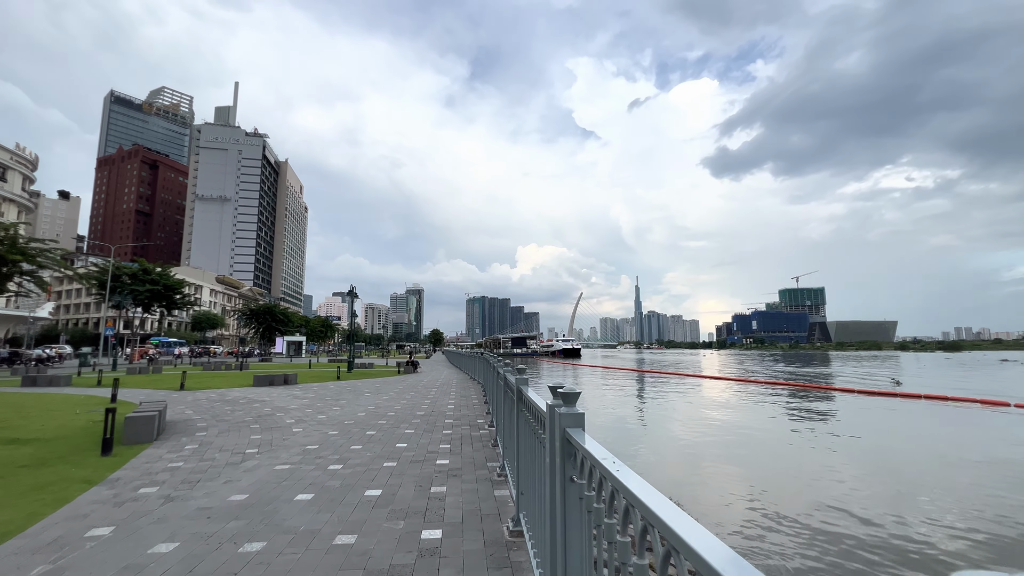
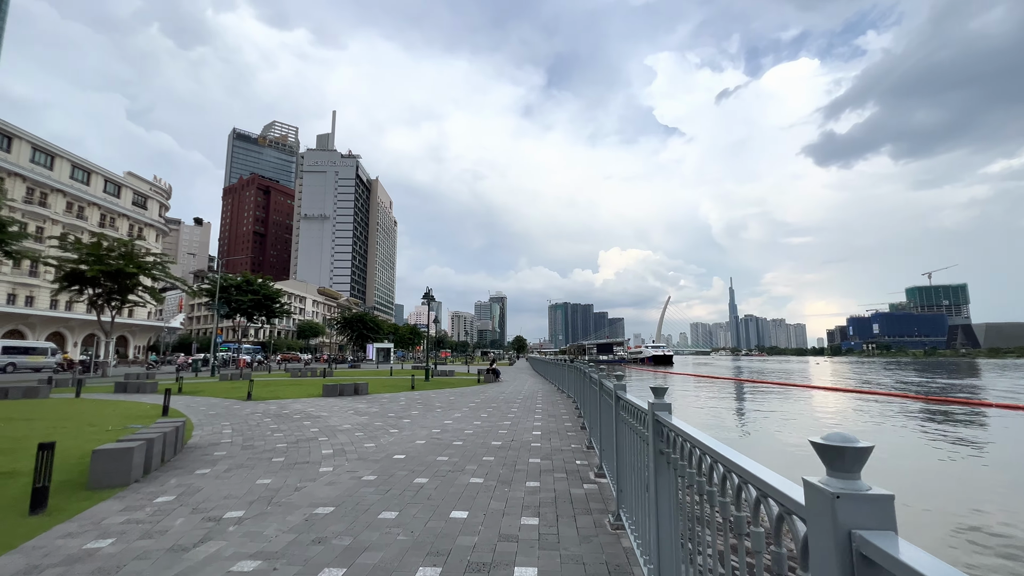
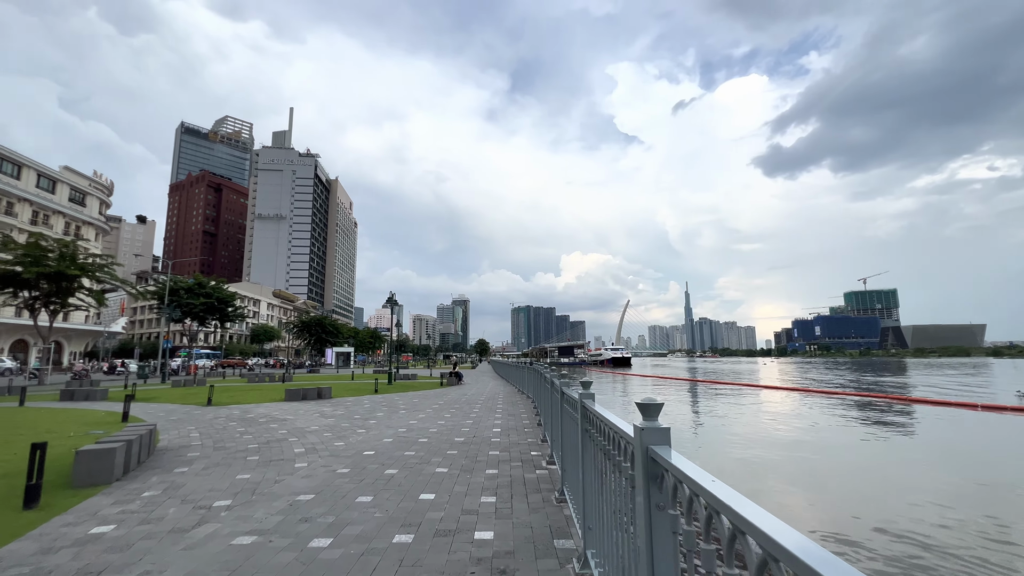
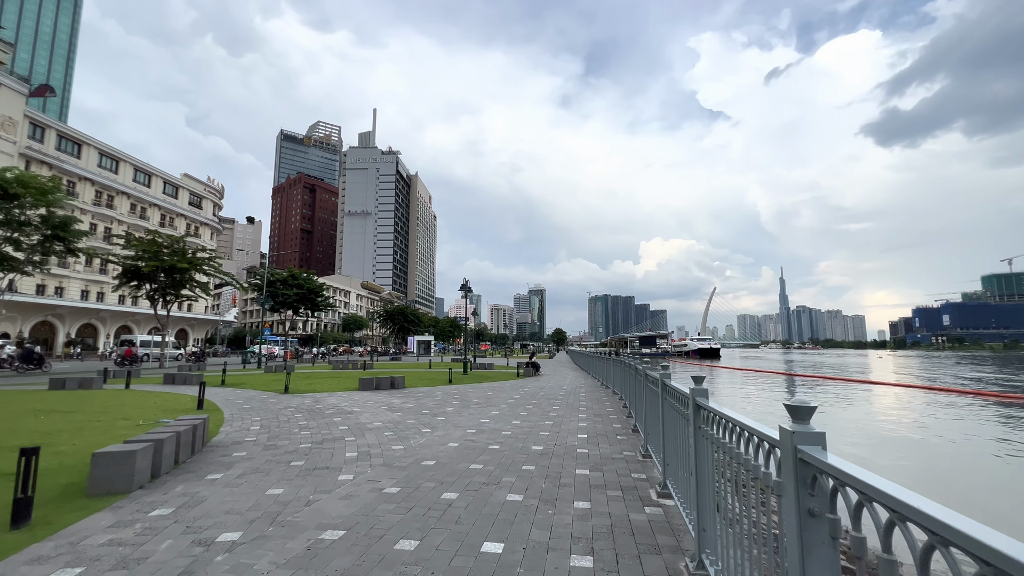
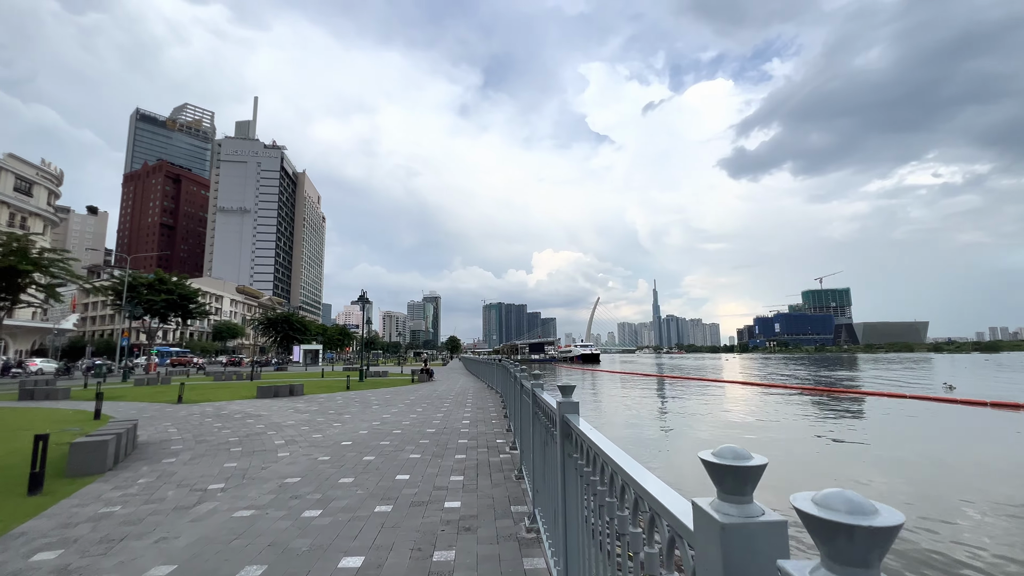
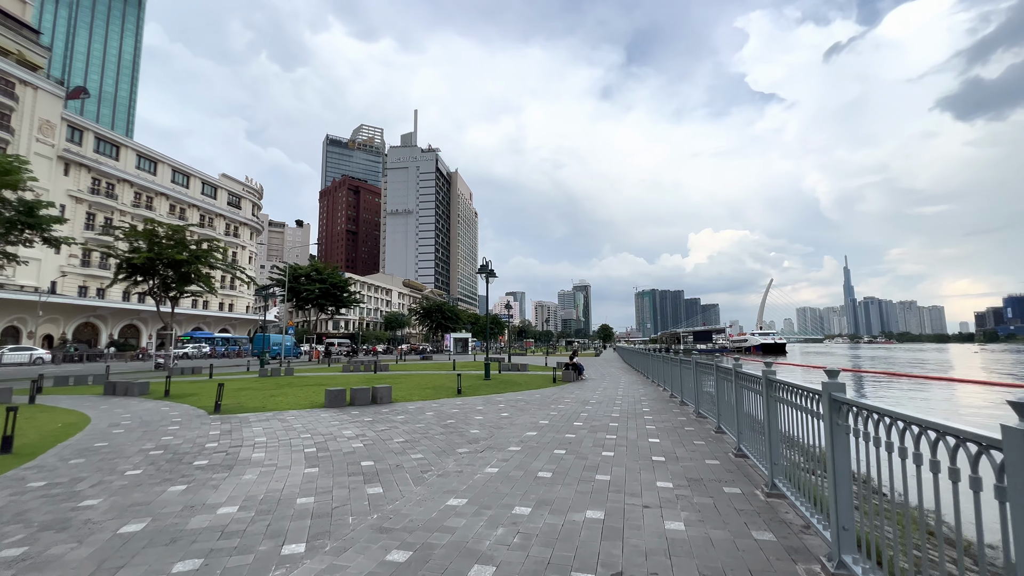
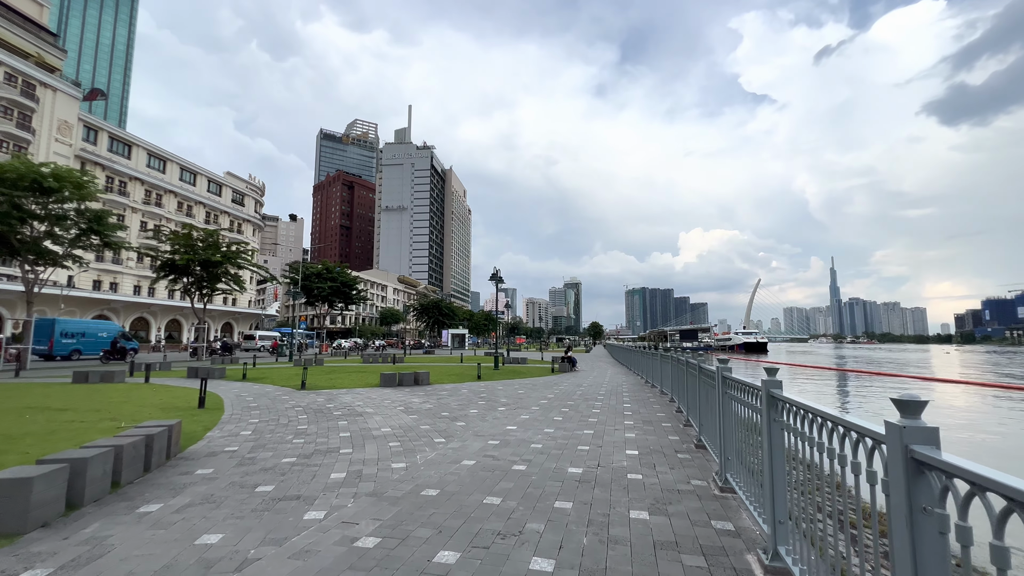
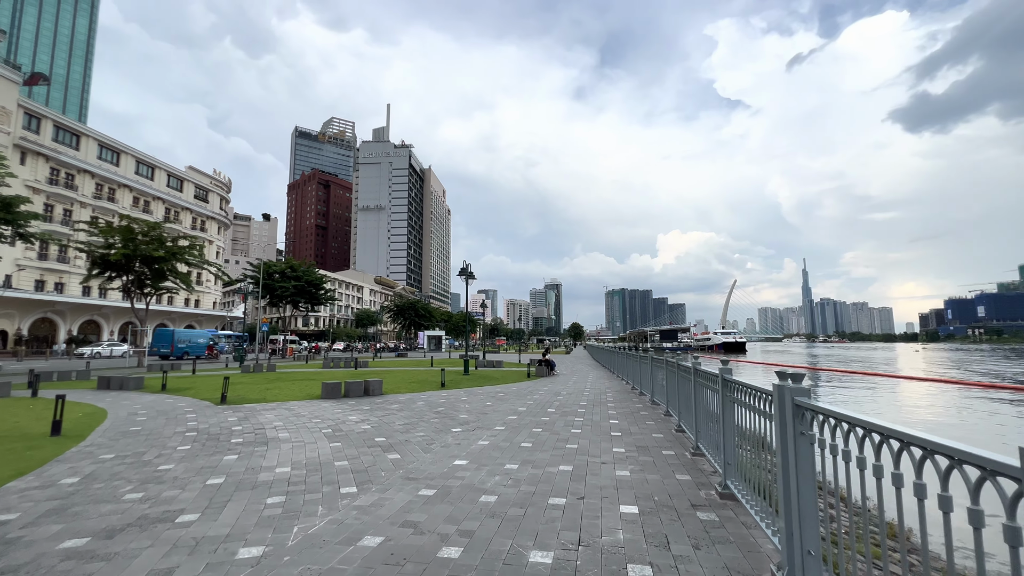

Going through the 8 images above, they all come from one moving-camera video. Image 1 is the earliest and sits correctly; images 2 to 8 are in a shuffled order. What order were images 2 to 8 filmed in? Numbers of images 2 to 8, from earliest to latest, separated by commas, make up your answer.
5, 3, 2, 4, 7, 8, 6
